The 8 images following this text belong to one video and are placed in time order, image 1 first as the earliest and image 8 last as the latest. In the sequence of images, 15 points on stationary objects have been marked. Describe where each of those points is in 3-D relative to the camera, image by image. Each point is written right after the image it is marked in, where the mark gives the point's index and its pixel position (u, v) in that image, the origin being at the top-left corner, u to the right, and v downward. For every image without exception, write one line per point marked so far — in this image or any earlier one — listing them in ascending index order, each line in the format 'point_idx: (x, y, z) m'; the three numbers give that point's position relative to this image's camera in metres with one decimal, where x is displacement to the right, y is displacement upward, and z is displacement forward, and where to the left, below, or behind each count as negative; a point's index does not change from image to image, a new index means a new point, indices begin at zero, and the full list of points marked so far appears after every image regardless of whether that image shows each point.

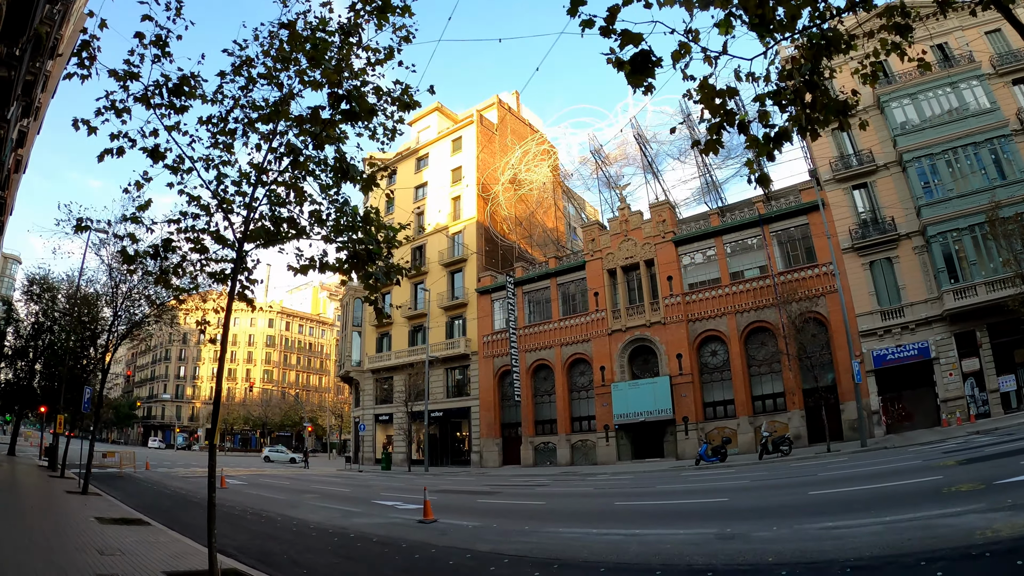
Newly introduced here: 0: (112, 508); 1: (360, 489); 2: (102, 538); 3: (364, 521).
0: (-9.1, -5.2, +13.0) m
1: (-5.1, -6.9, +19.5) m
2: (-6.4, -4.1, +8.9) m
3: (-2.9, -4.6, +11.2) m
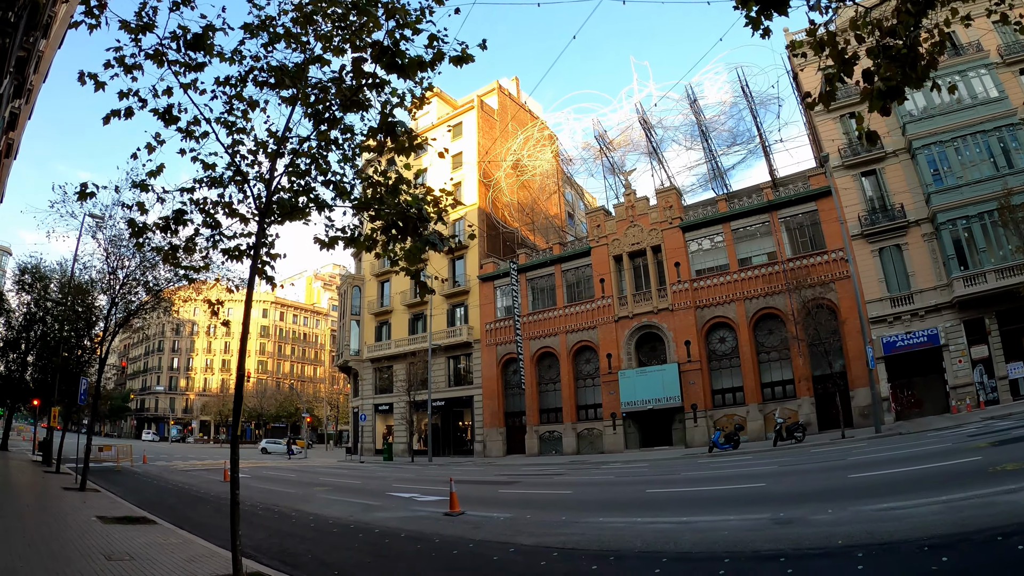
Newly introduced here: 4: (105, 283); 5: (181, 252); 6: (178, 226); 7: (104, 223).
0: (-8.6, -4.8, +12.4) m
1: (-4.7, -6.4, +19.0) m
2: (-5.9, -3.8, +8.3) m
3: (-2.4, -4.3, +10.7) m
4: (-13.5, +0.1, +18.9) m
5: (-4.7, +0.5, +8.0) m
6: (-4.4, +0.8, +7.4) m
7: (-11.6, +1.8, +16.3) m
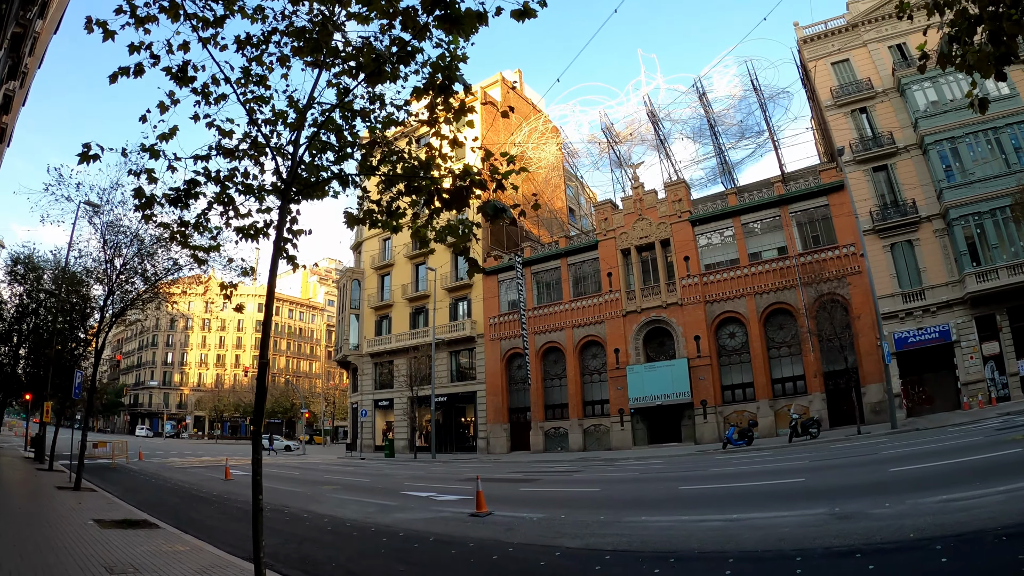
0: (-8.1, -4.5, +11.7) m
1: (-4.2, -6.1, +18.3) m
2: (-5.3, -3.5, +7.7) m
3: (-1.9, -4.0, +10.0) m
4: (-13.0, +0.4, +18.2) m
5: (-4.1, +0.8, +7.3) m
6: (-3.8, +1.1, +6.7) m
7: (-11.1, +2.2, +15.5) m
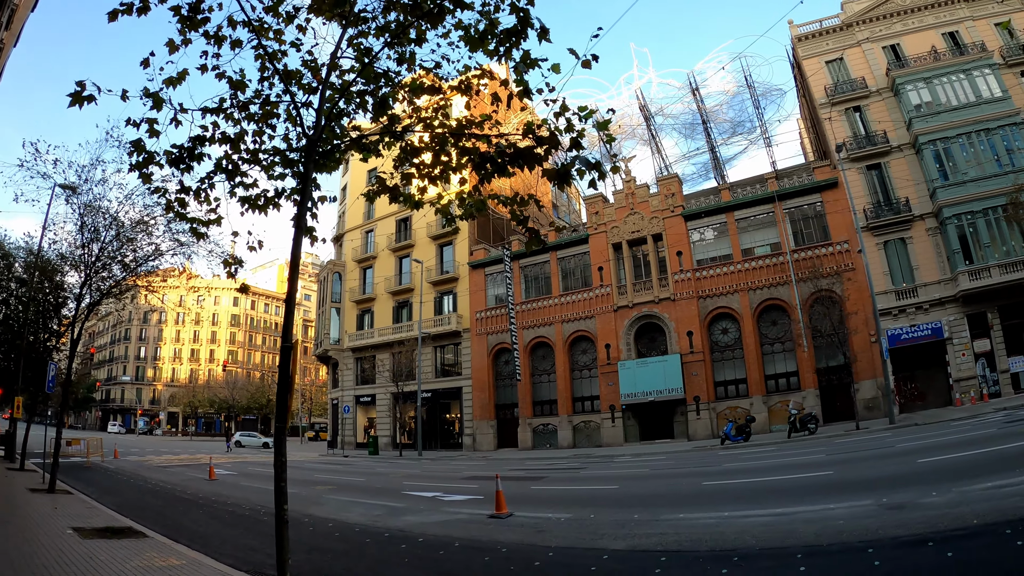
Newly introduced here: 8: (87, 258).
0: (-7.9, -4.2, +10.7) m
1: (-4.3, -5.8, +17.5) m
2: (-4.9, -3.2, +6.8) m
3: (-1.6, -3.8, +9.3) m
4: (-13.0, +0.8, +16.9) m
5: (-3.7, +1.0, +6.5) m
6: (-3.3, +1.3, +5.9) m
7: (-10.9, +2.5, +14.4) m
8: (-12.3, +0.8, +16.5) m
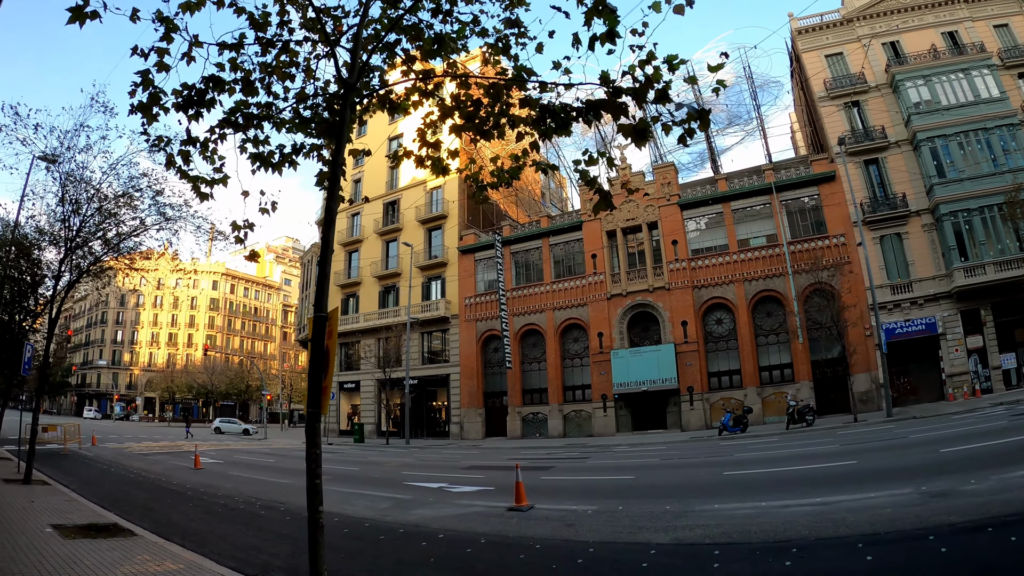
0: (-7.6, -3.7, +9.9) m
1: (-4.3, -5.3, +16.8) m
2: (-4.5, -2.9, +6.0) m
3: (-1.3, -3.4, +8.7) m
4: (-12.9, +1.5, +15.8) m
5: (-3.2, +1.3, +5.7) m
6: (-2.8, +1.6, +5.1) m
7: (-10.7, +3.1, +13.3) m
8: (-12.2, +1.5, +15.4) m
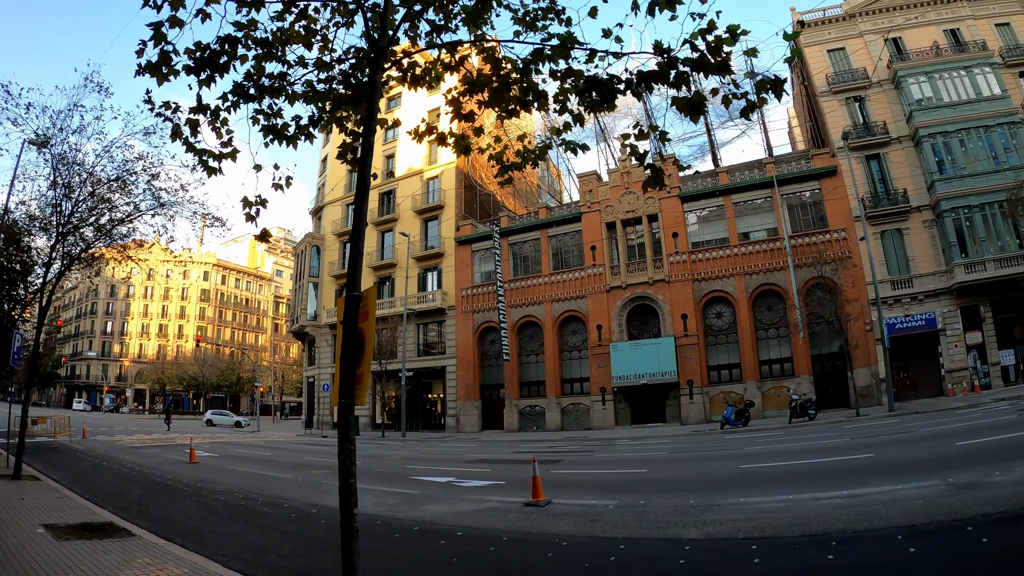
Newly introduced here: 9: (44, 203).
0: (-7.4, -3.5, +9.4) m
1: (-4.2, -5.0, +16.4) m
2: (-4.2, -2.7, +5.6) m
3: (-1.1, -3.2, +8.3) m
4: (-12.7, +1.9, +15.3) m
5: (-2.9, +1.5, +5.3) m
6: (-2.5, +1.8, +4.7) m
7: (-10.5, +3.4, +12.7) m
8: (-12.0, +1.8, +14.9) m
9: (-12.7, +2.3, +15.2) m
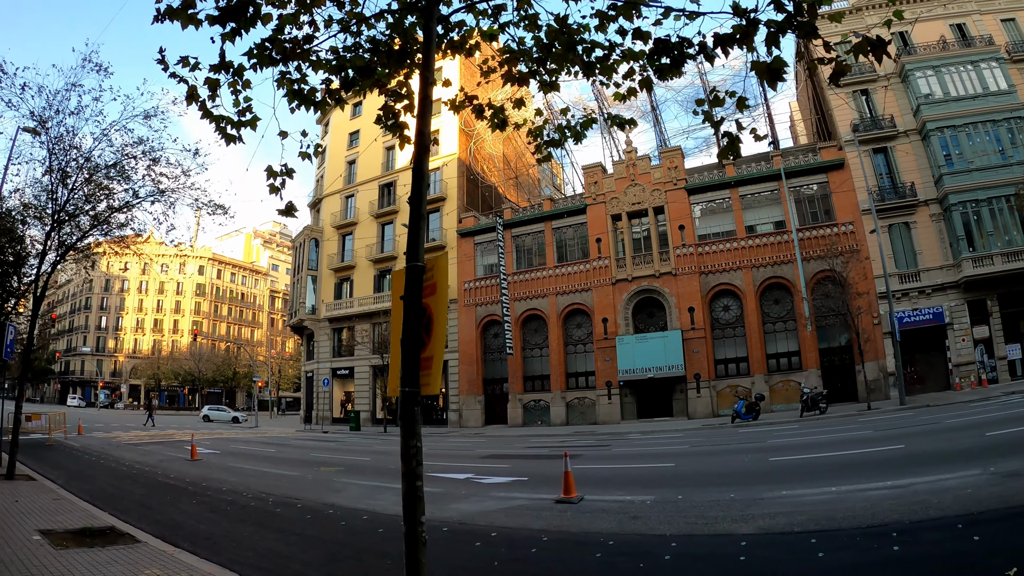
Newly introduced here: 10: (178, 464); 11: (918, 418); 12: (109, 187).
0: (-7.0, -3.3, +9.0) m
1: (-3.9, -4.7, +16.0) m
2: (-3.8, -2.5, +5.2) m
3: (-0.6, -3.1, +7.9) m
4: (-12.3, +2.1, +14.7) m
5: (-2.4, +1.7, +4.8) m
6: (-2.0, +1.9, +4.2) m
7: (-10.1, +3.7, +12.2) m
8: (-11.7, +2.1, +14.3) m
9: (-12.3, +2.5, +14.6) m
10: (-8.2, -4.3, +14.0) m
11: (+11.7, -3.8, +16.4) m
12: (-10.2, +2.6, +14.3) m
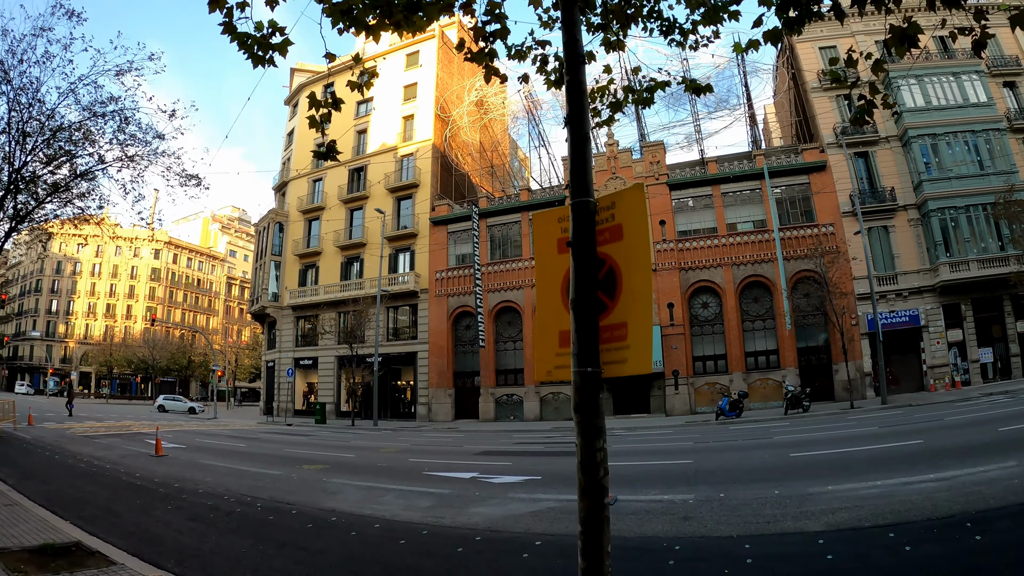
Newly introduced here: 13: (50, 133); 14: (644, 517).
0: (-6.7, -2.9, +7.8) m
1: (-4.1, -4.3, +15.0) m
2: (-3.2, -2.3, +4.2) m
3: (-0.3, -2.8, +7.2) m
4: (-12.3, +2.7, +13.1) m
5: (-1.7, +1.9, +3.9) m
6: (-1.3, +2.2, +3.3) m
7: (-9.9, +4.2, +10.7) m
8: (-11.6, +2.7, +12.7) m
9: (-12.2, +3.2, +13.0) m
10: (-8.3, -3.8, +12.7) m
11: (+11.4, -3.8, +16.5) m
12: (-10.2, +3.1, +12.8) m
13: (-10.4, +3.5, +12.6) m
14: (+1.4, -2.6, +6.2) m
